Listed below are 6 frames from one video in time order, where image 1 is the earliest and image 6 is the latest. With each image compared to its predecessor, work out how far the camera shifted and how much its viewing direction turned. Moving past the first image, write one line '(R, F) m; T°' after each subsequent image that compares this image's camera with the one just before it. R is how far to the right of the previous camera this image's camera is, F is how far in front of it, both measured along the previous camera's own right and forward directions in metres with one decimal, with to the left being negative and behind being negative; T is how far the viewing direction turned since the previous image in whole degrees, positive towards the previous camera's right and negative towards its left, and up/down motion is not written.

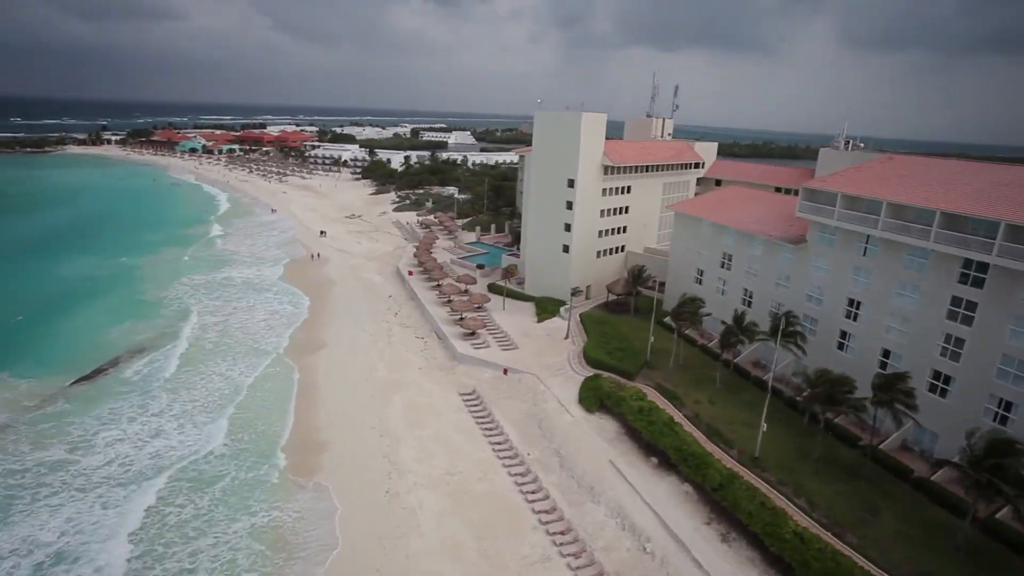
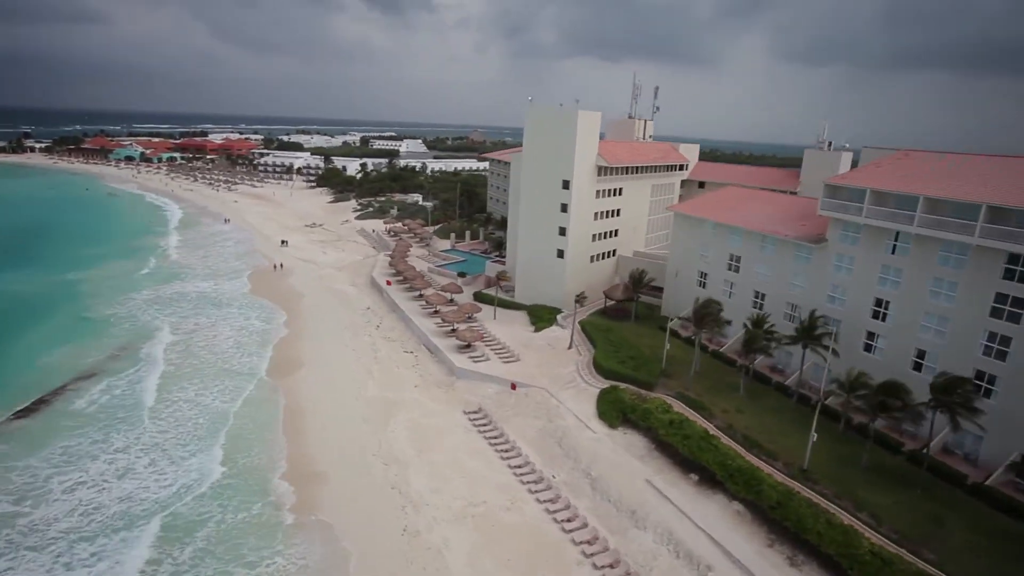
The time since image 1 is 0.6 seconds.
(-3.3, +2.8) m; +5°
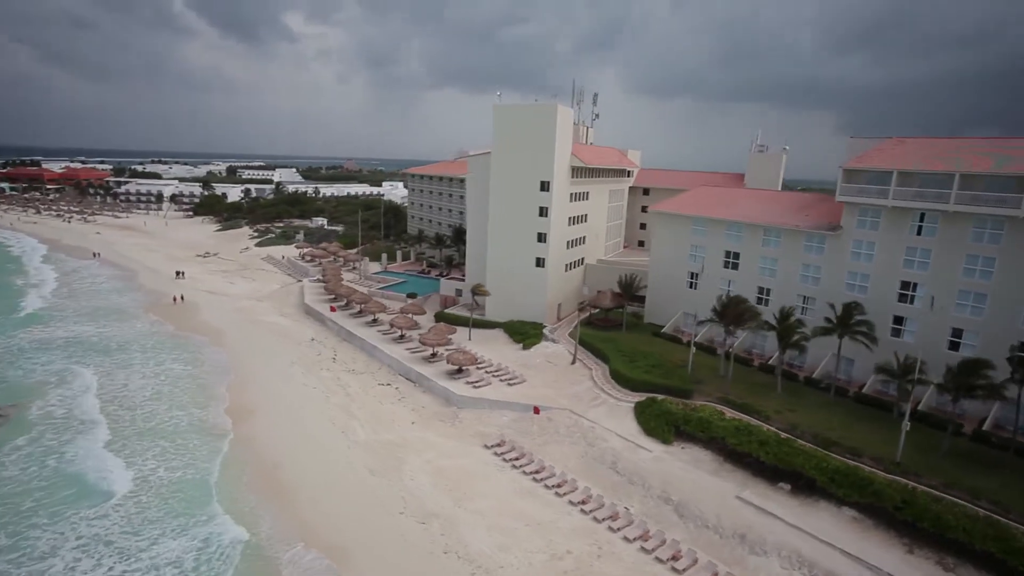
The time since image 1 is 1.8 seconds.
(-6.9, +5.1) m; +12°
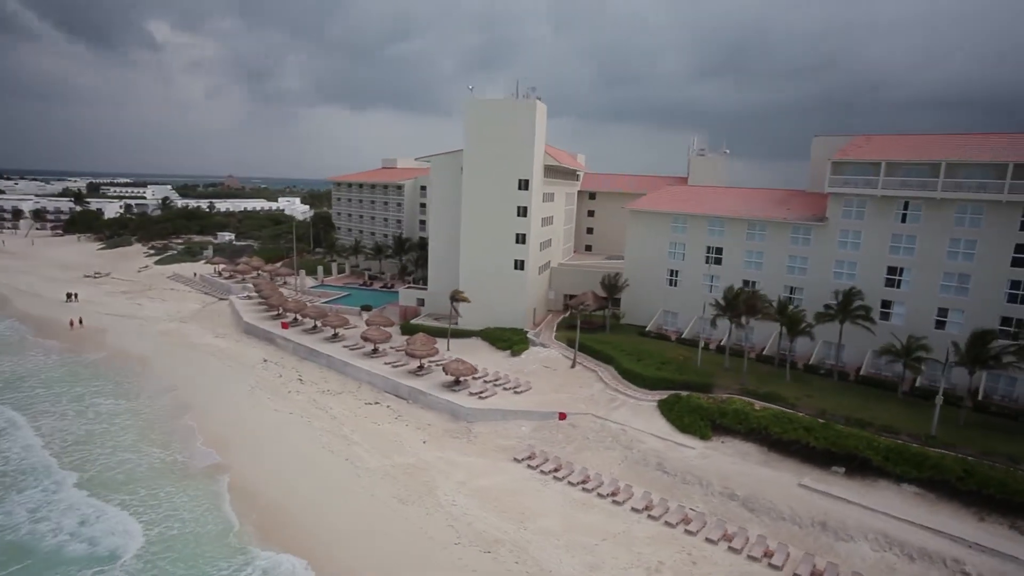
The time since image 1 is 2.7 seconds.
(-5.8, +2.7) m; +11°
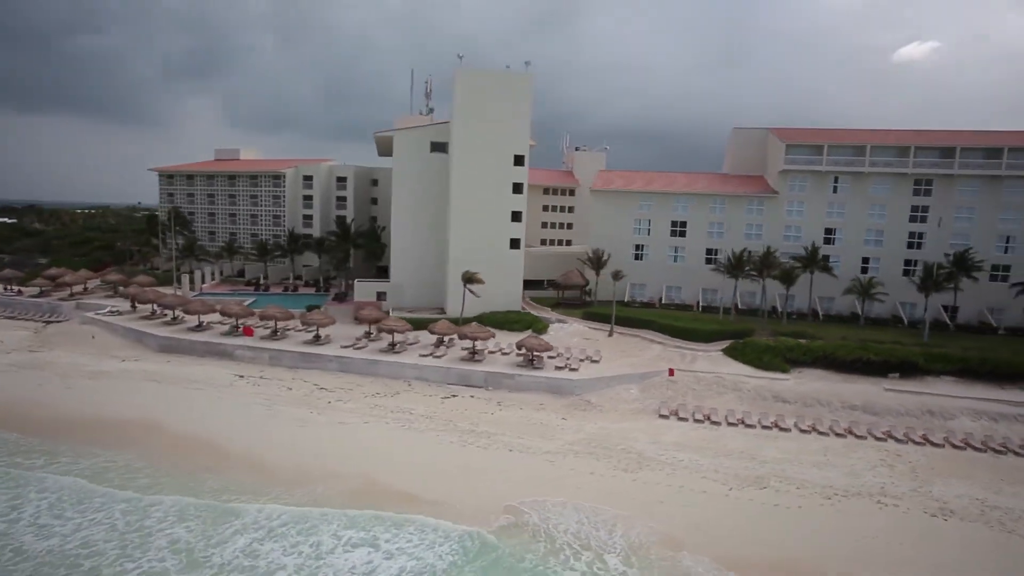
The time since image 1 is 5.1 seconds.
(-16.1, +5.1) m; +26°
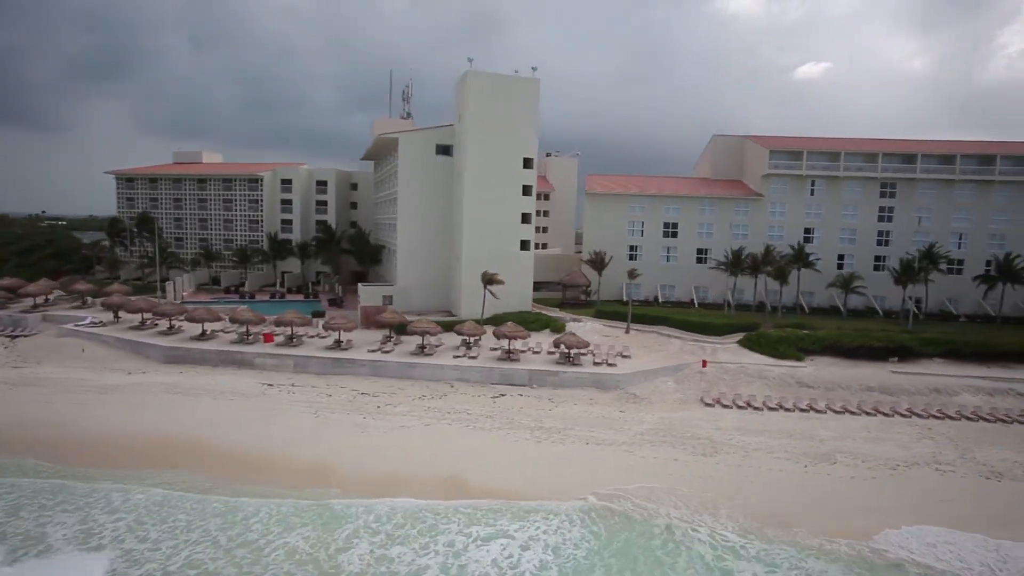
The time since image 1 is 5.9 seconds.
(-5.6, 0.0) m; +7°
